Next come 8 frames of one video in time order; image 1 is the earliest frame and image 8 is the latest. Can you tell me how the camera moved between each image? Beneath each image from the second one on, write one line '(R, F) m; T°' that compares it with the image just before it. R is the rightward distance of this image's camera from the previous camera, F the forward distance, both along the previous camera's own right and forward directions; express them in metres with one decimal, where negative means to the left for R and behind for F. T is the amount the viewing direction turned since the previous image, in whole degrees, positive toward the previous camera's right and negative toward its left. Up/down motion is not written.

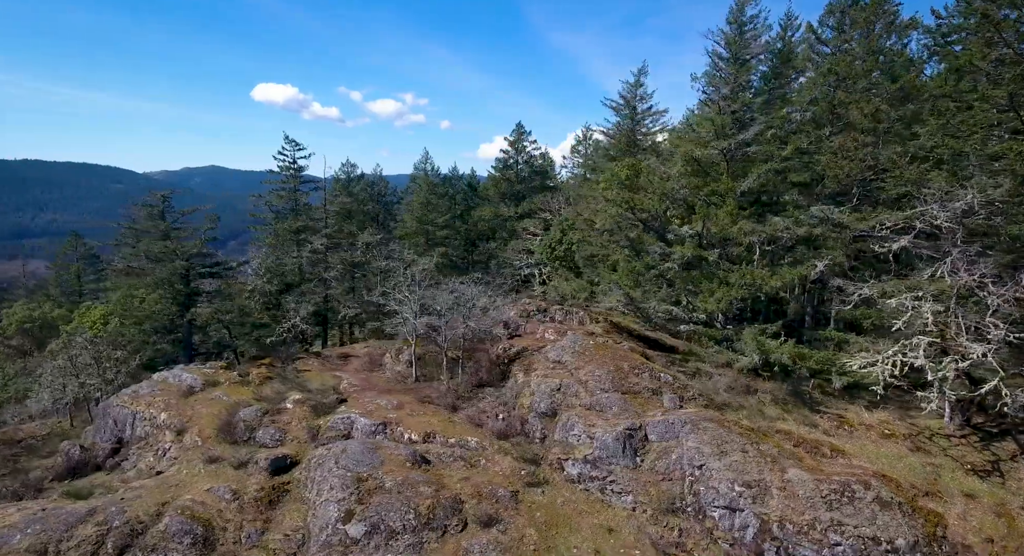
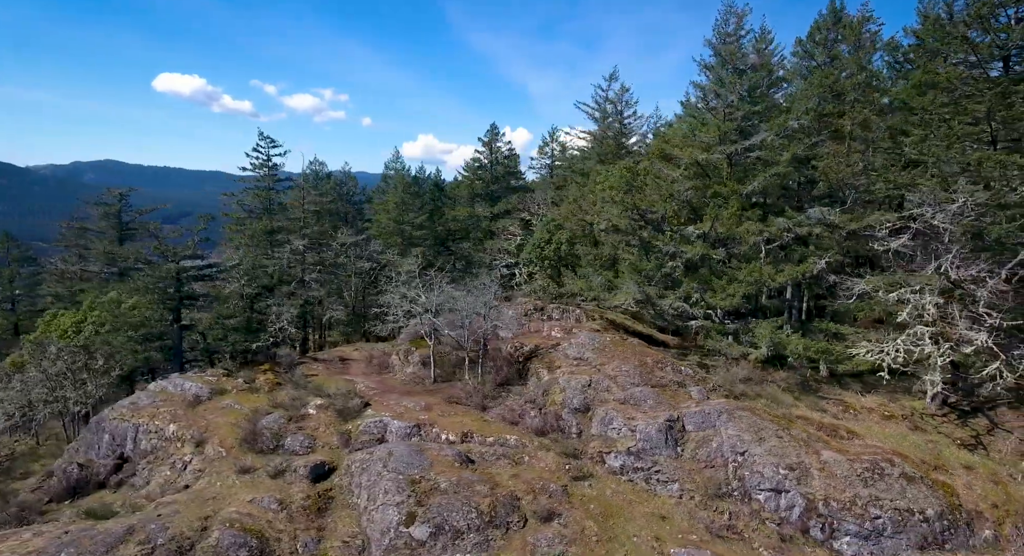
(-3.9, -0.1) m; +7°
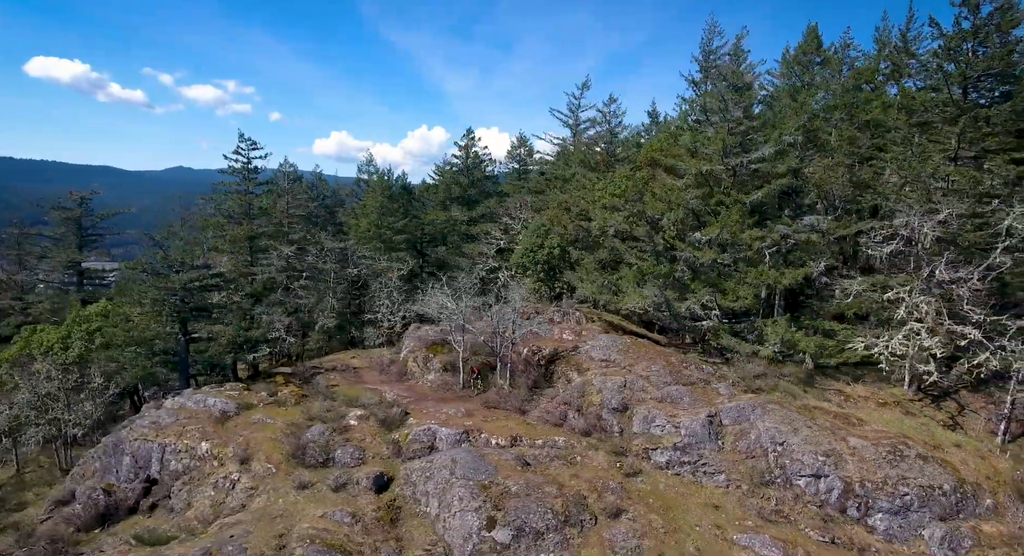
(-4.5, -0.4) m; +8°
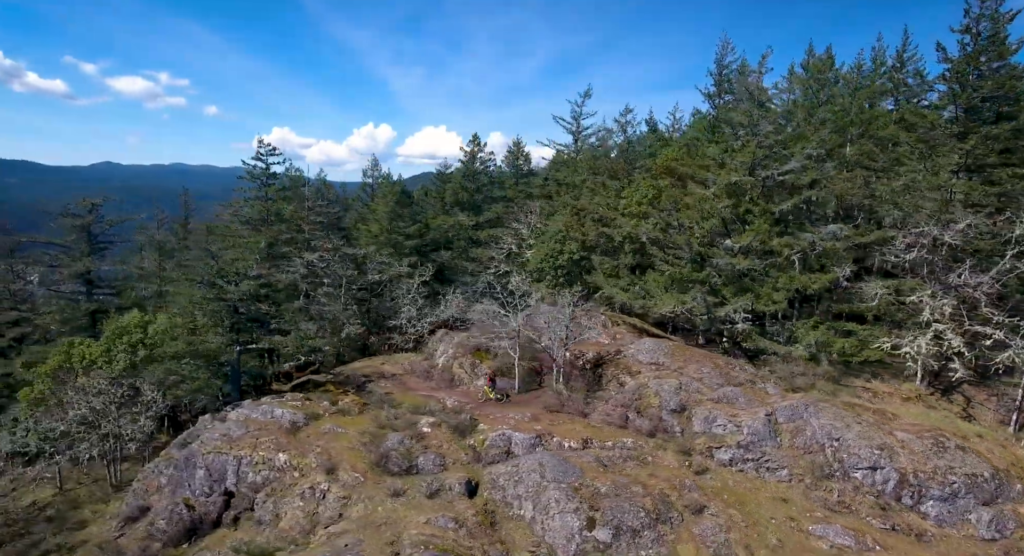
(-4.4, -0.6) m; +5°
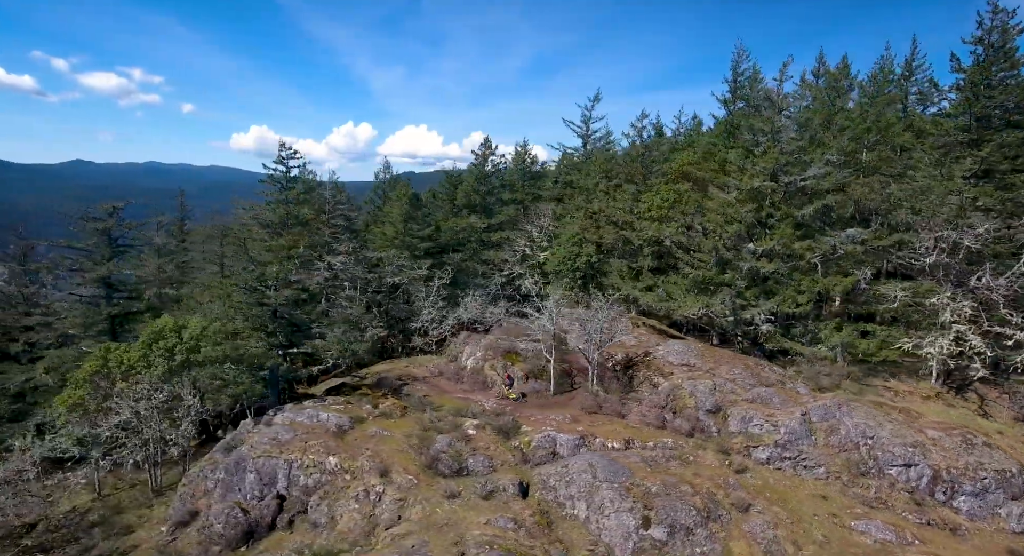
(-2.3, -0.4) m; +2°
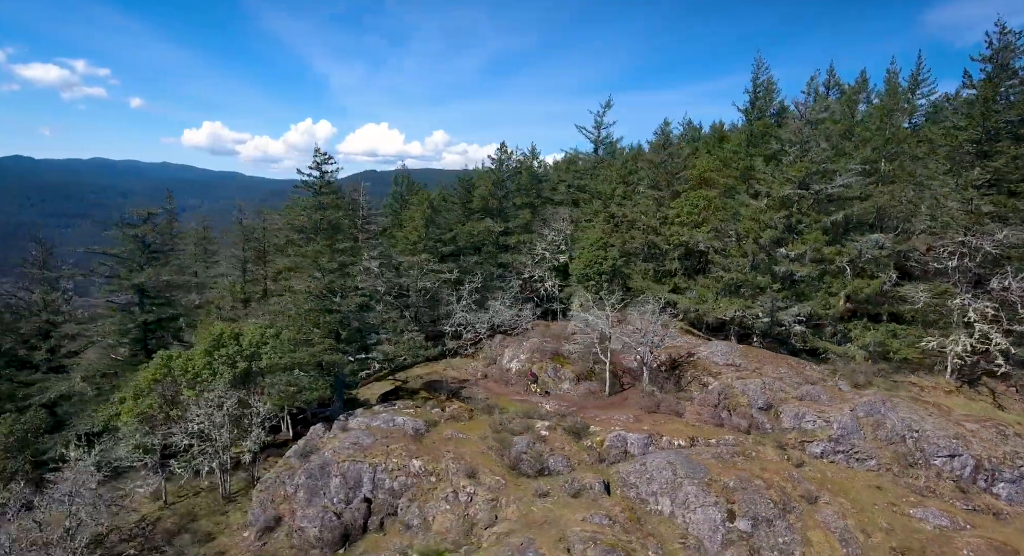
(-4.2, -0.7) m; +3°
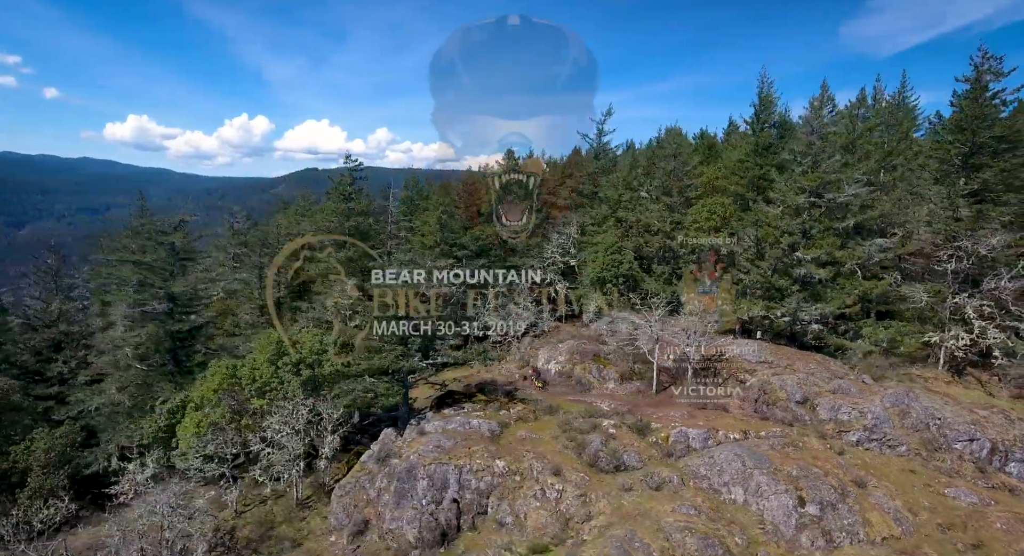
(-5.0, -0.8) m; +5°
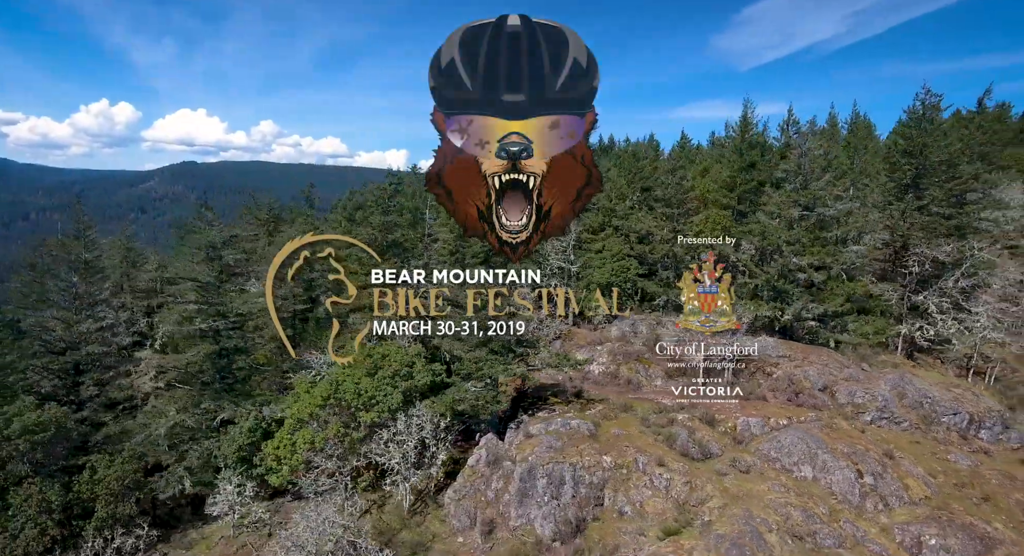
(-8.5, -1.4) m; +10°
